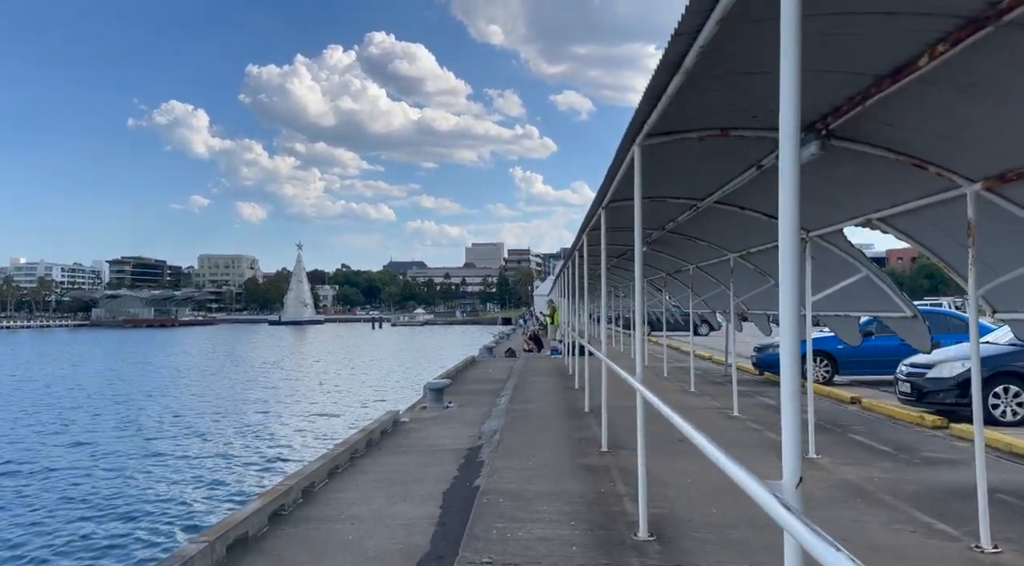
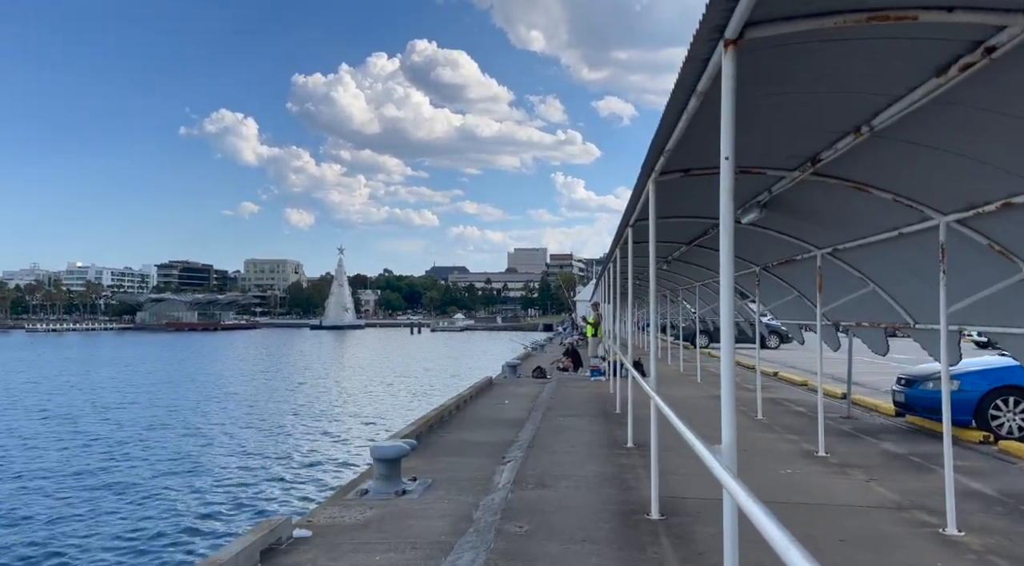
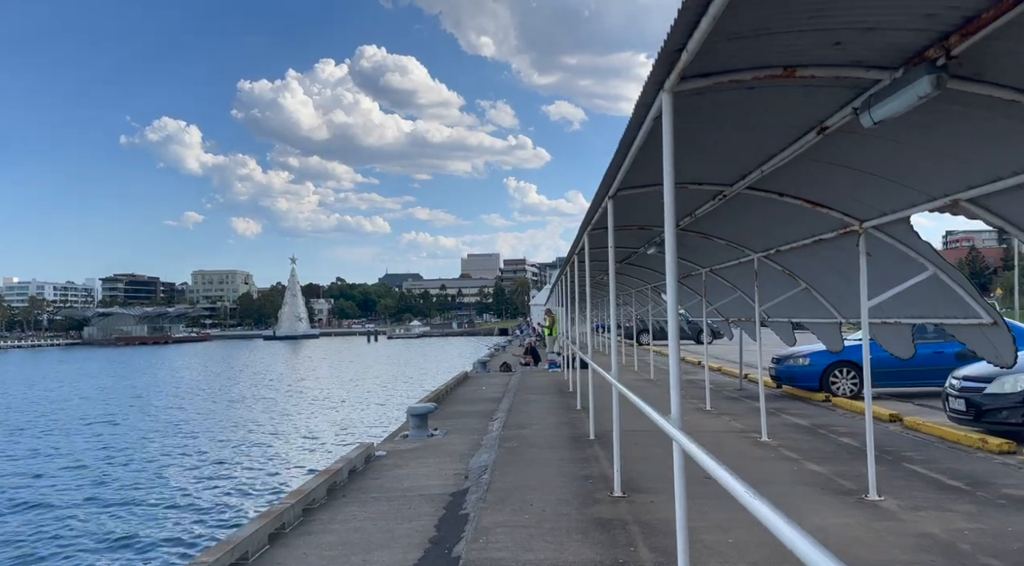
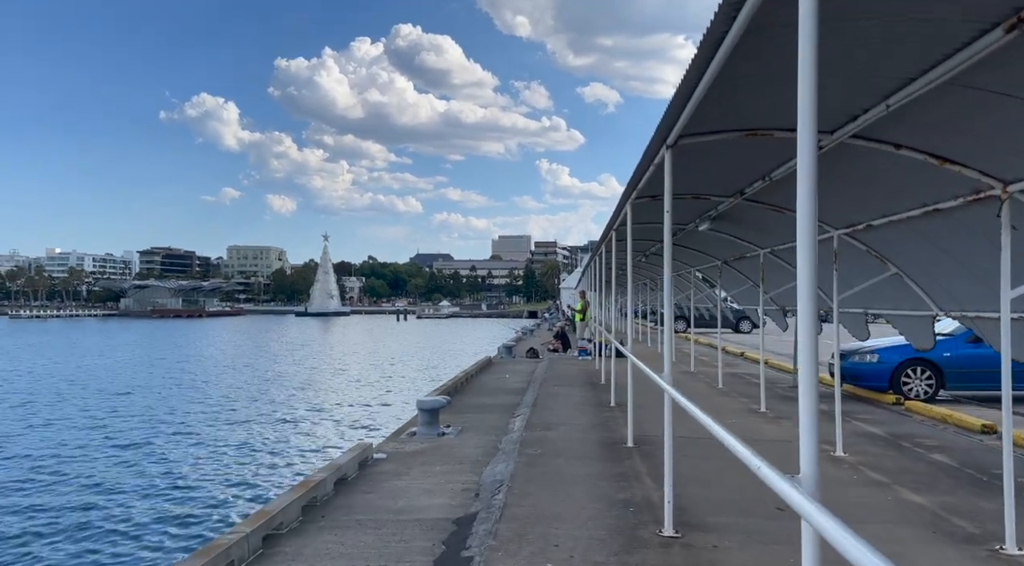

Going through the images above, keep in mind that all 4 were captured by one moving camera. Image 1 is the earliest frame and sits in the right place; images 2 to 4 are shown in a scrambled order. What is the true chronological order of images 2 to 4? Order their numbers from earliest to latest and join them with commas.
3, 4, 2
